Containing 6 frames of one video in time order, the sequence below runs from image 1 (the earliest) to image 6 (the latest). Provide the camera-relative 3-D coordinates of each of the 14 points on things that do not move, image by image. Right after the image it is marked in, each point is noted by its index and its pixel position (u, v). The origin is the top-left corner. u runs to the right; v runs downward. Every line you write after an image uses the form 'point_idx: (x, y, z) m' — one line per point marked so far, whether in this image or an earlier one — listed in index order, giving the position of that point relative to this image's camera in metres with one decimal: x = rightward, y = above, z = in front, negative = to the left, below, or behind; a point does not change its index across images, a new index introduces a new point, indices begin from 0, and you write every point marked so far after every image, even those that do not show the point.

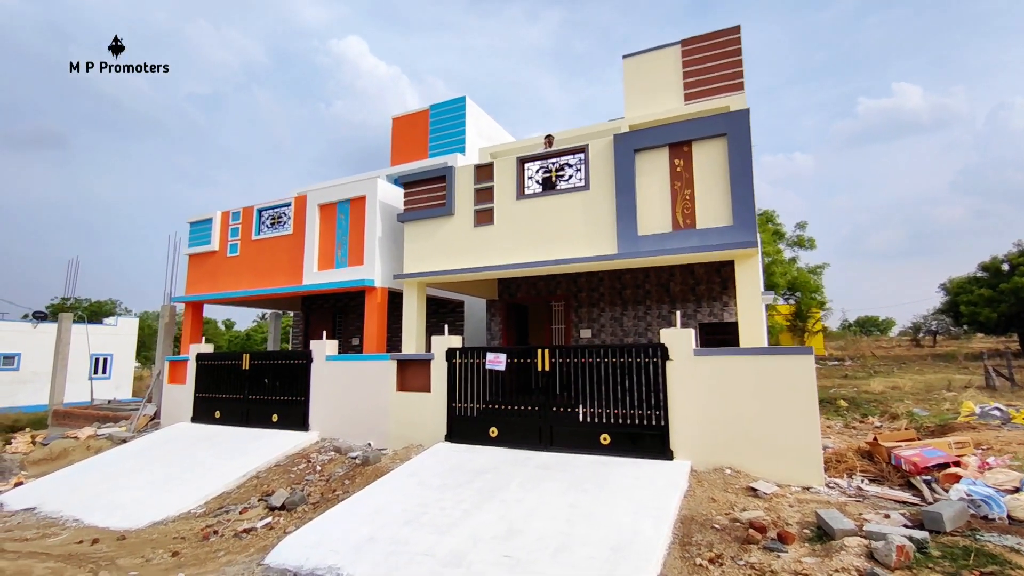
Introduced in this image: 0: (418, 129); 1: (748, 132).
0: (-2.5, +4.1, +13.4) m
1: (+3.2, +2.1, +7.0) m
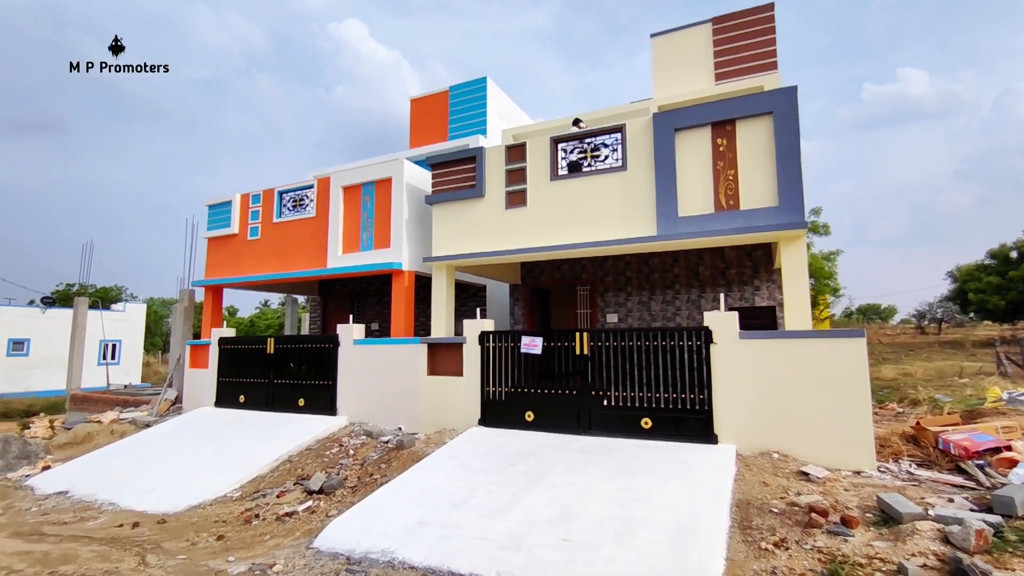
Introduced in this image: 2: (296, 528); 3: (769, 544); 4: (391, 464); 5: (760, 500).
0: (-1.9, +4.5, +13.2) m
1: (+3.7, +2.3, +6.8) m
2: (-2.4, -2.7, +5.9) m
3: (+2.4, -2.3, +4.7) m
4: (-1.7, -2.5, +7.3) m
5: (+2.7, -2.2, +5.5) m
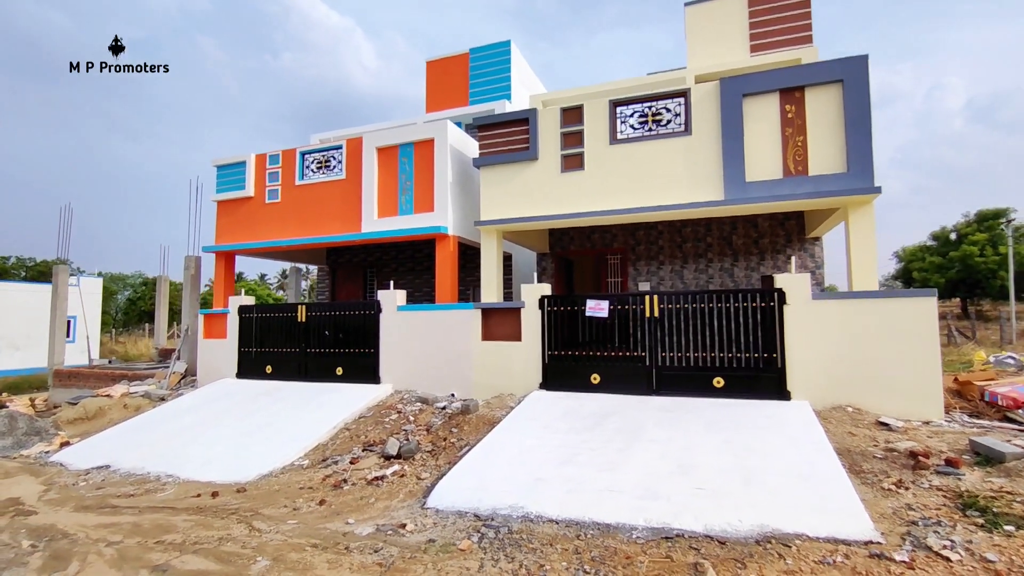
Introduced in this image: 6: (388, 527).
0: (-1.4, +5.2, +12.8) m
1: (+4.8, +2.8, +7.1) m
2: (-1.3, -2.2, +5.8) m
3: (+3.6, -1.9, +5.0) m
4: (-0.7, -1.9, +7.2) m
5: (+3.9, -1.7, +5.8) m
6: (-1.1, -2.2, +4.8) m
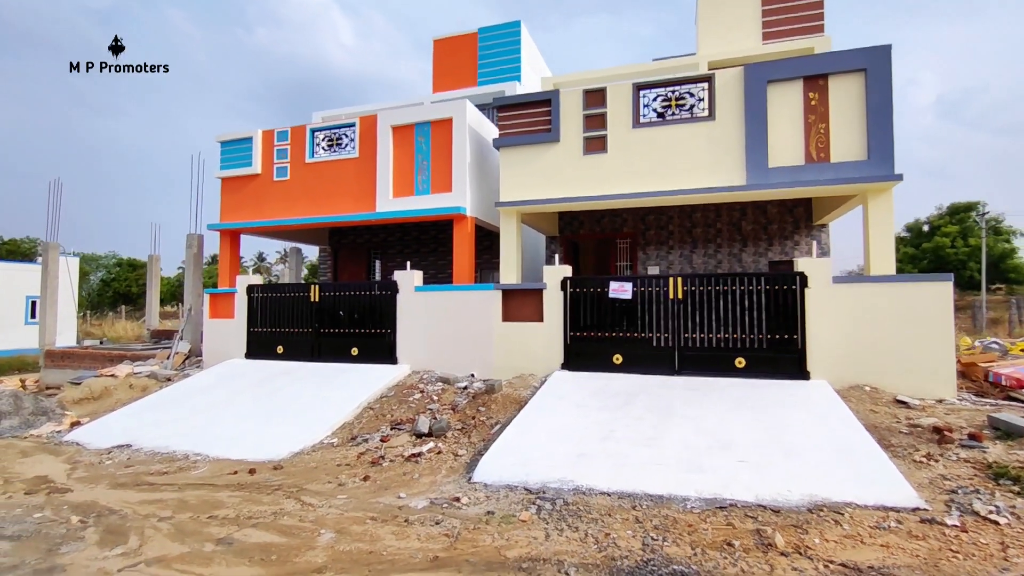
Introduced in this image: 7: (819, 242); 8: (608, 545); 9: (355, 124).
0: (-1.2, +5.6, +12.6) m
1: (+5.2, +3.0, +7.3) m
2: (-0.8, -2.0, +5.8) m
3: (+4.1, -1.7, +5.3) m
4: (-0.3, -1.7, +7.3) m
5: (+4.3, -1.6, +6.0) m
6: (-0.6, -2.0, +4.9) m
7: (+6.0, +0.9, +10.2) m
8: (+0.7, -2.0, +4.0) m
9: (-3.0, +3.1, +10.0) m
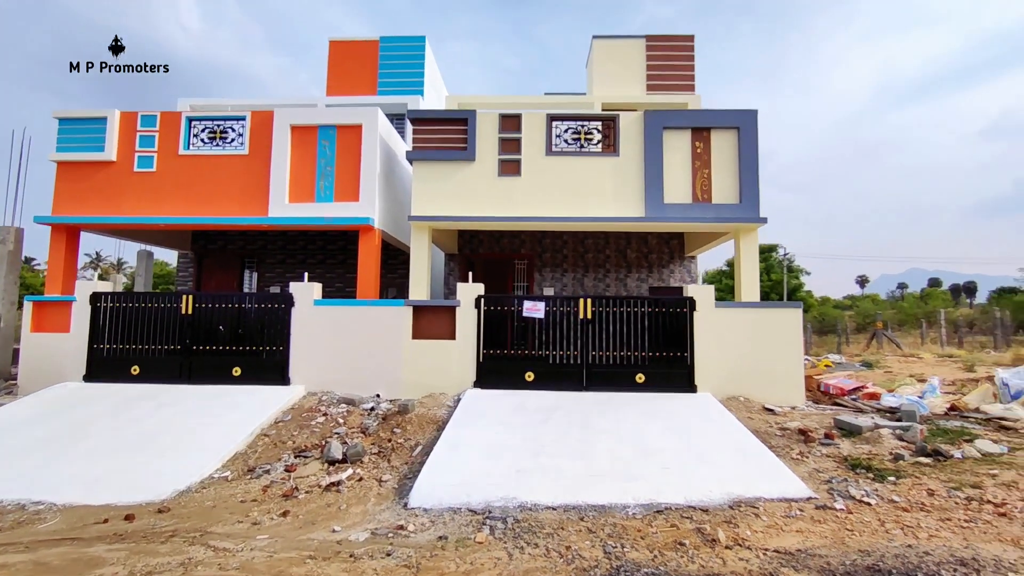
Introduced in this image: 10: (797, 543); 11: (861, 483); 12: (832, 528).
0: (-3.5, +5.3, +12.1) m
1: (+4.0, +2.6, +8.6) m
2: (-1.5, -2.1, +5.4) m
3: (+3.4, -2.0, +6.2) m
4: (-1.4, -1.9, +7.0) m
5: (+3.4, -1.9, +7.0) m
6: (-1.1, -2.1, +4.6) m
7: (+3.9, +0.4, +11.6) m
8: (+0.5, -2.1, +4.1) m
9: (-4.6, +2.9, +9.0) m
10: (+2.3, -2.1, +4.2) m
11: (+3.6, -2.0, +5.3) m
12: (+2.7, -2.0, +4.4) m
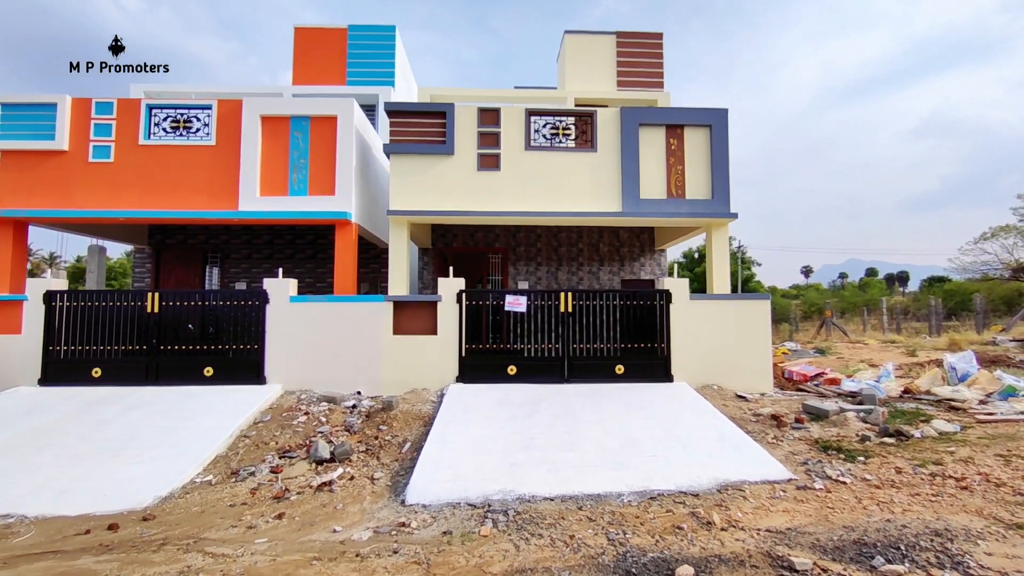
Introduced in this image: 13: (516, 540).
0: (-4.2, +5.4, +11.8) m
1: (+3.7, +2.7, +8.9) m
2: (-1.6, -2.1, +5.4) m
3: (+3.3, -1.9, +6.6) m
4: (-1.6, -1.8, +7.0) m
5: (+3.2, -1.8, +7.3) m
6: (-1.1, -2.1, +4.6) m
7: (+3.3, +0.5, +11.9) m
8: (+0.5, -2.1, +4.2) m
9: (-5.0, +3.0, +8.7) m
10: (+2.3, -2.0, +4.4) m
11: (+3.5, -1.9, +5.7) m
12: (+2.7, -2.0, +4.7) m
13: (0.0, -2.1, +4.3) m
